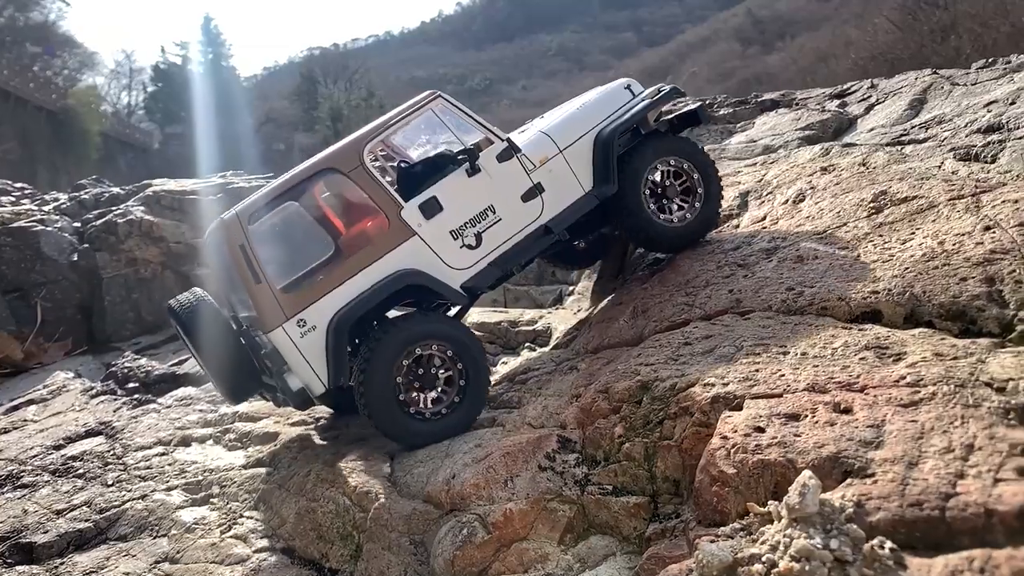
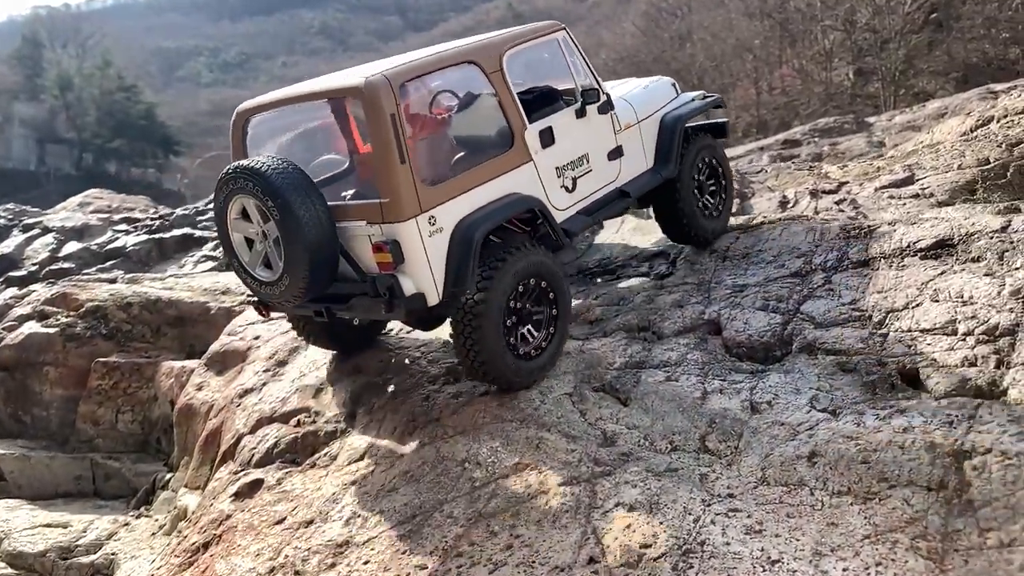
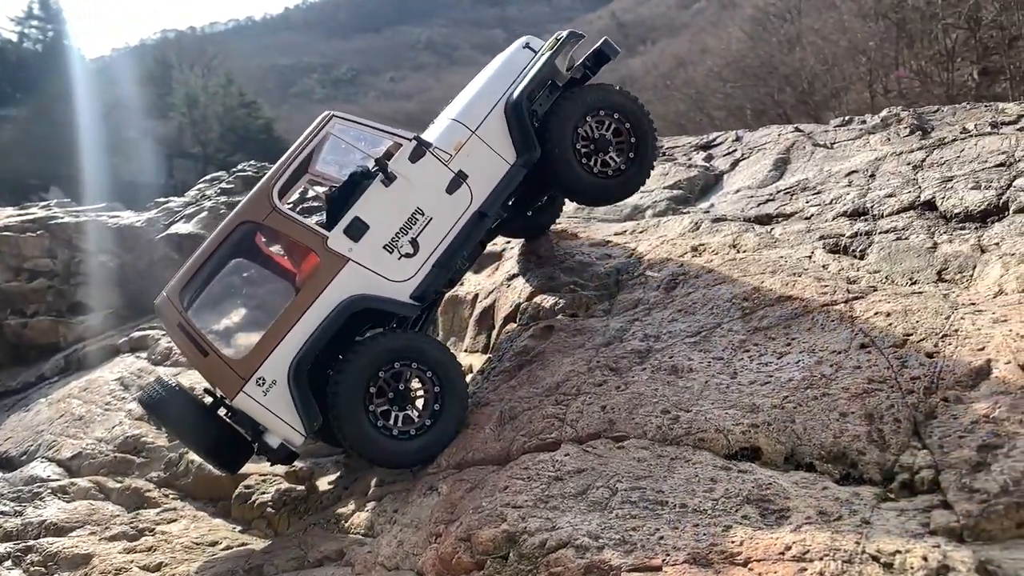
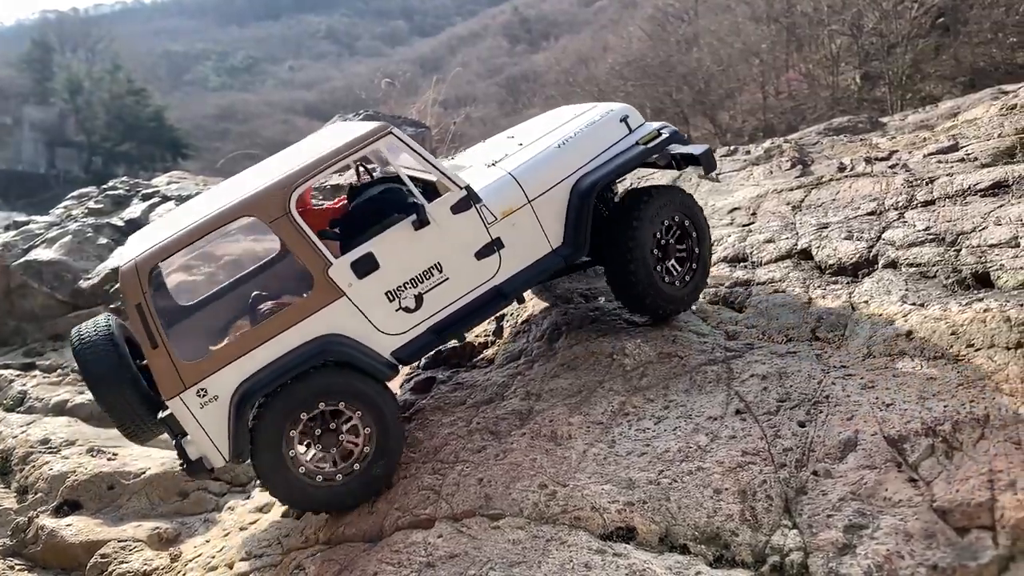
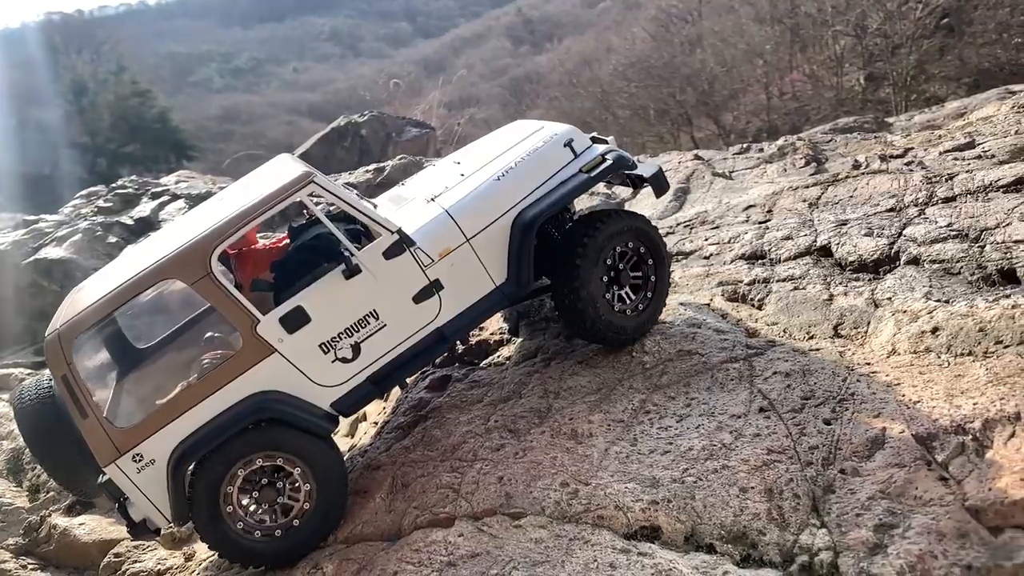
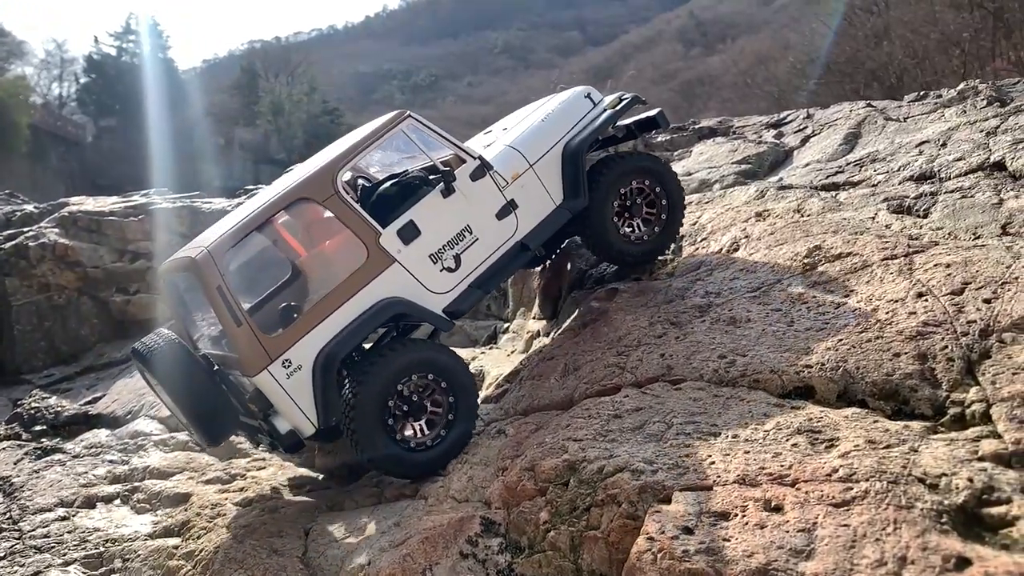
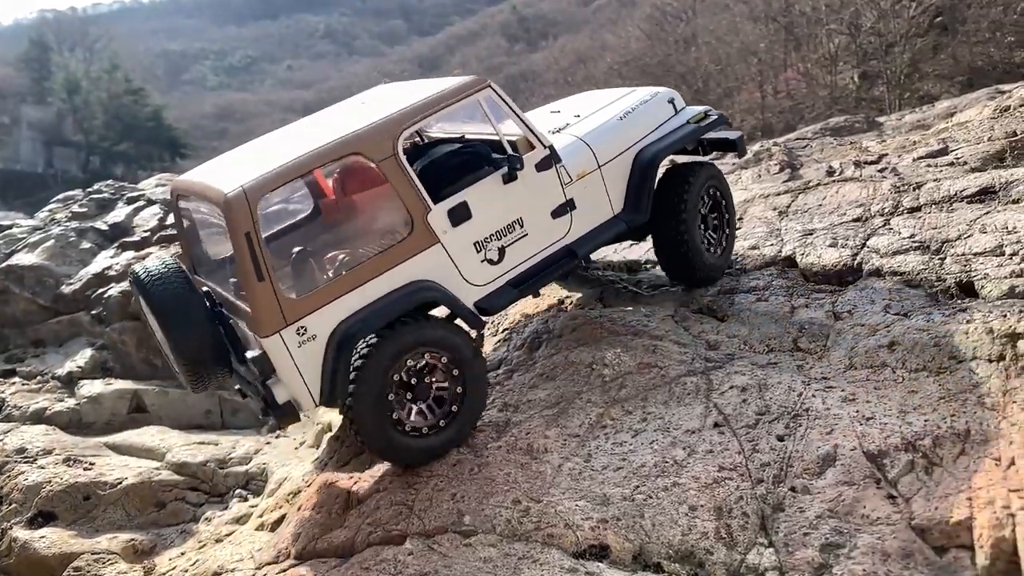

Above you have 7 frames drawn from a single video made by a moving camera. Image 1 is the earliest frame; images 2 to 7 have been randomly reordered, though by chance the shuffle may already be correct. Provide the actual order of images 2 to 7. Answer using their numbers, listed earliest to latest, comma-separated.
6, 3, 5, 4, 7, 2
